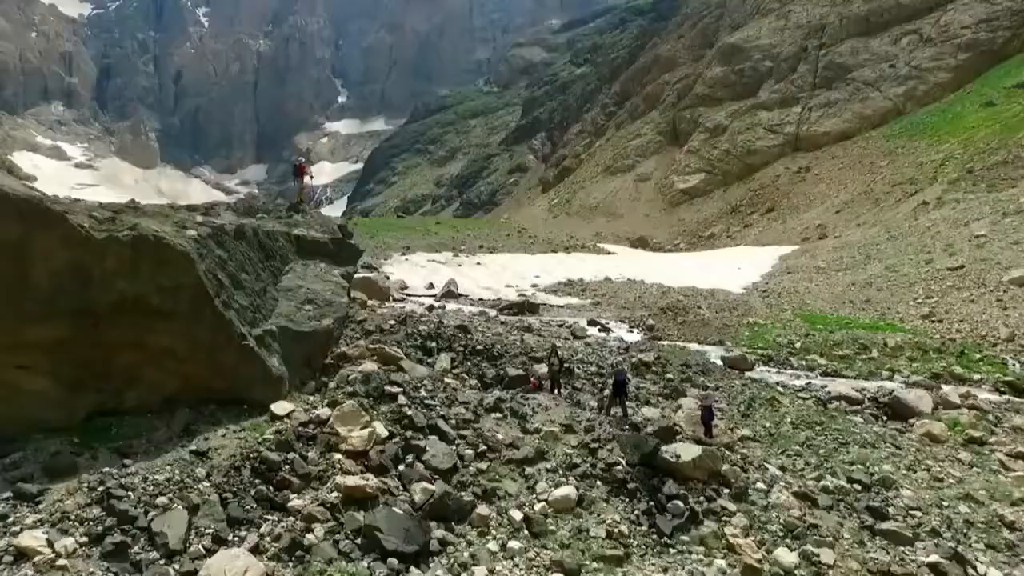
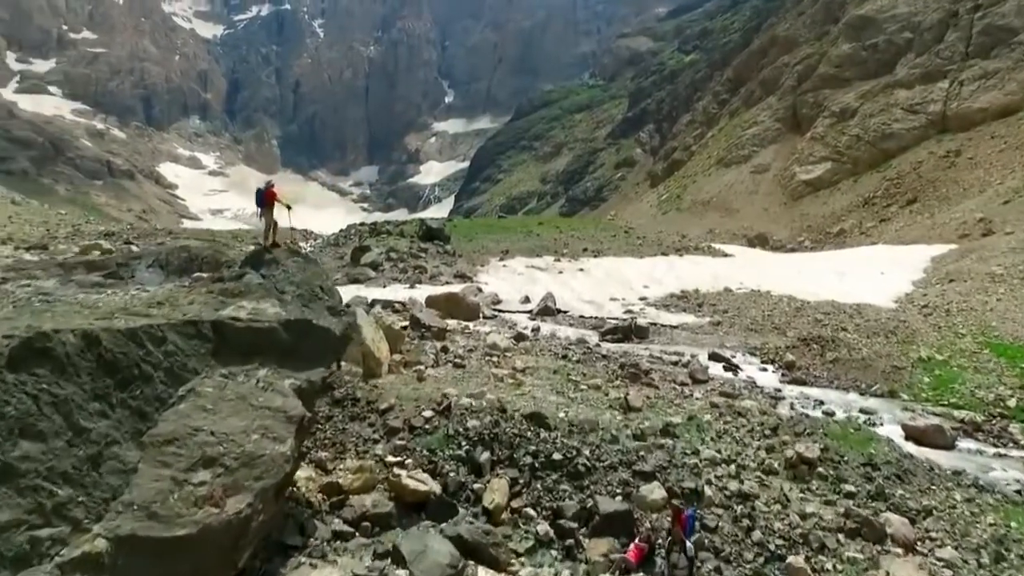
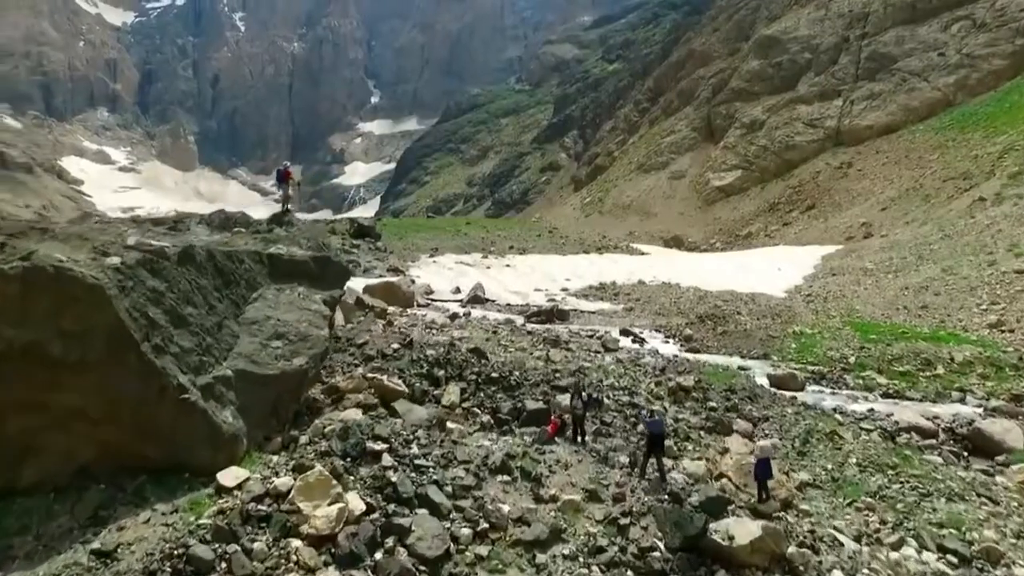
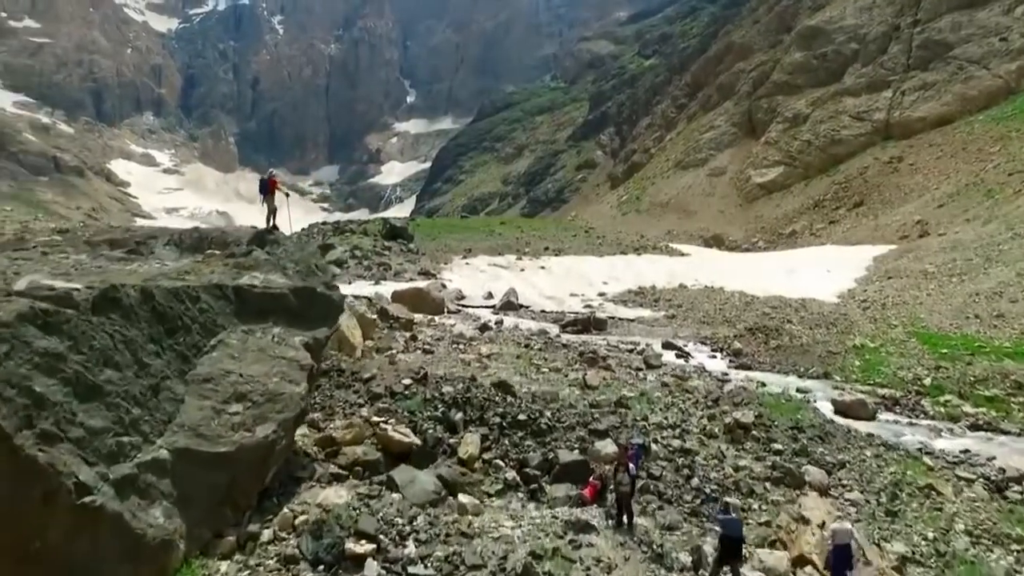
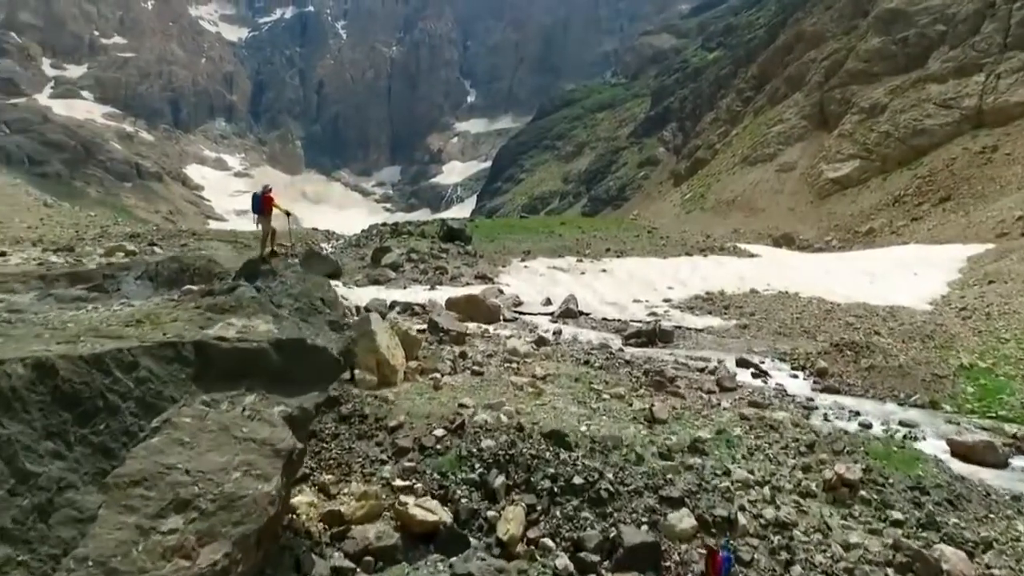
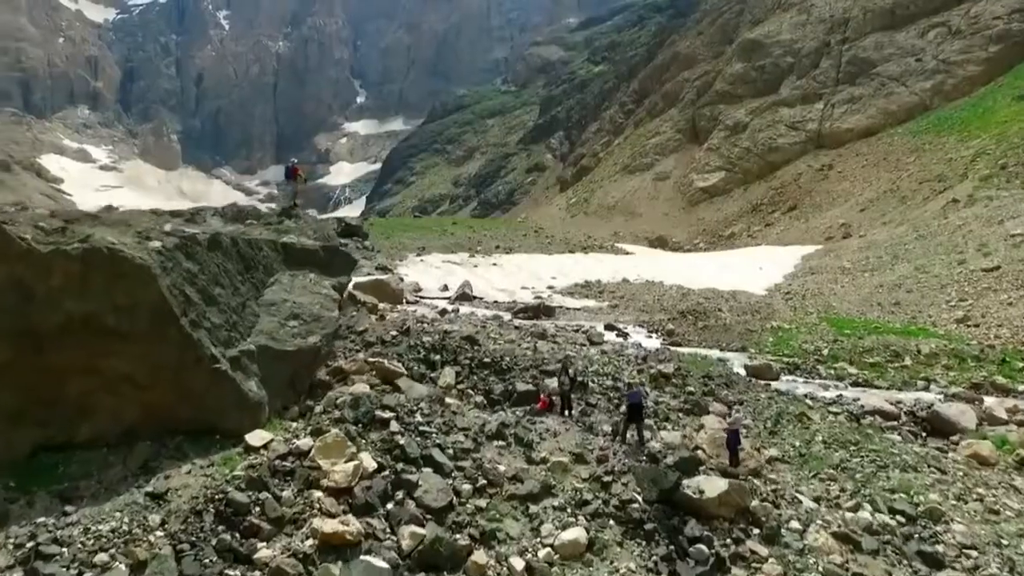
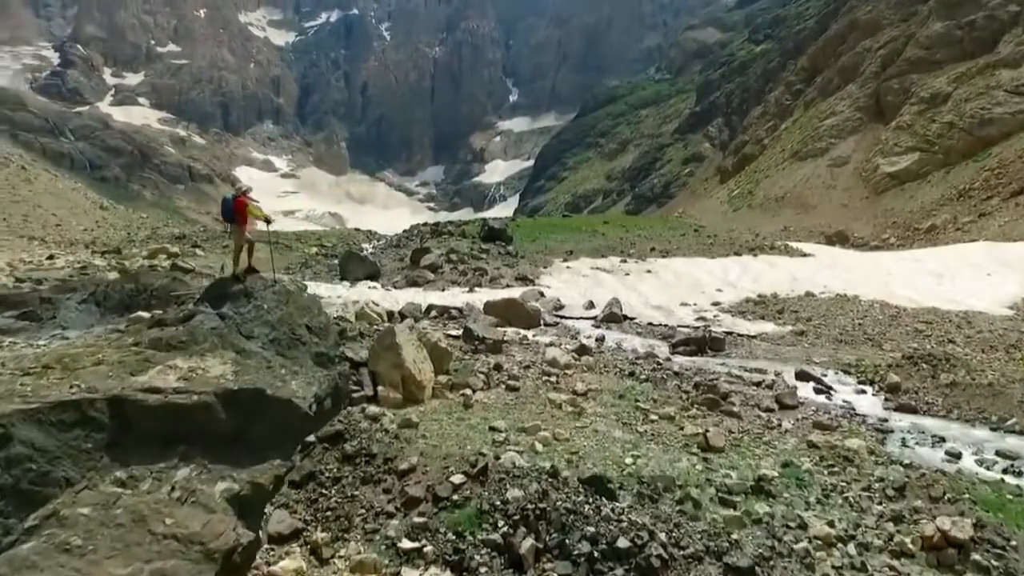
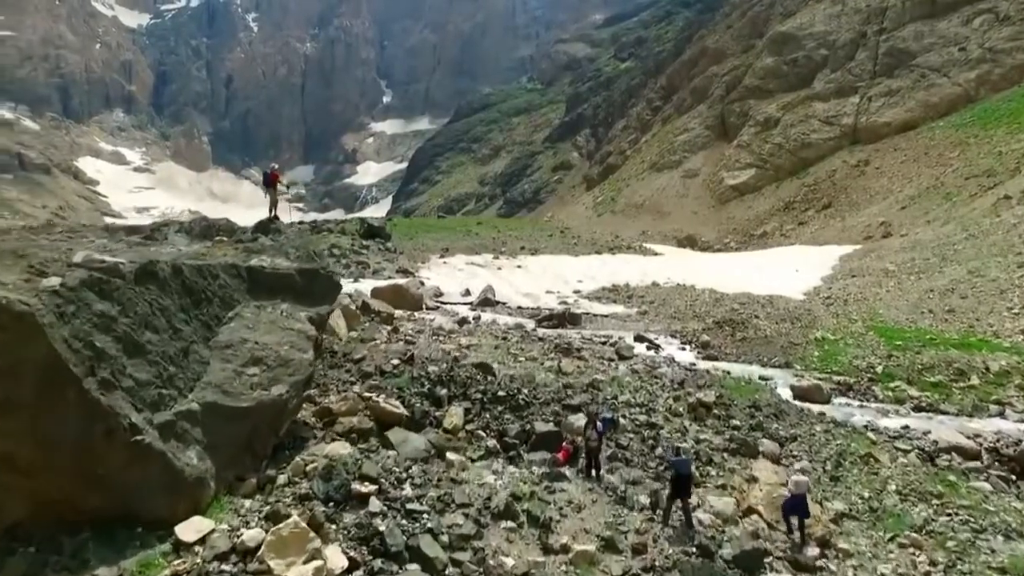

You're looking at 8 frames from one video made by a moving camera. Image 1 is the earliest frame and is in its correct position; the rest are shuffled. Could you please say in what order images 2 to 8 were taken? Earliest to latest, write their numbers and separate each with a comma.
6, 3, 8, 4, 2, 5, 7
